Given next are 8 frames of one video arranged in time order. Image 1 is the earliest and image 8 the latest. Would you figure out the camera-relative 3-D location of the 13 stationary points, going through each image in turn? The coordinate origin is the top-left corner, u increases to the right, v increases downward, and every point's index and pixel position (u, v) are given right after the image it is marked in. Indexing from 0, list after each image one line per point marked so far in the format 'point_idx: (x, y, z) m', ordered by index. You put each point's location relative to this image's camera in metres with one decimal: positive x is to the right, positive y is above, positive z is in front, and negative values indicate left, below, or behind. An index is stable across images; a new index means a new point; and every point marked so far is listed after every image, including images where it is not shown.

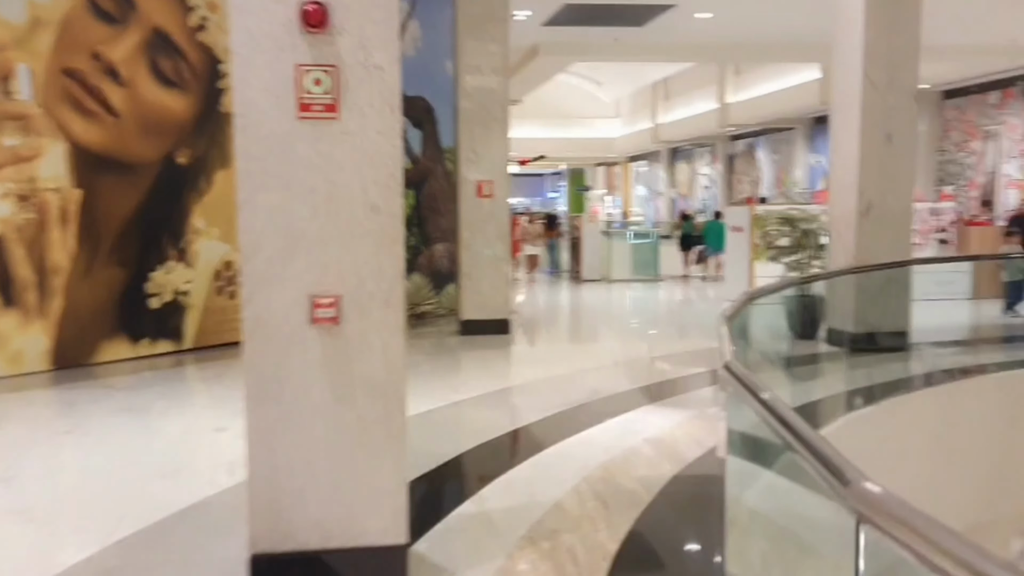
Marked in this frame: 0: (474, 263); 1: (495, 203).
0: (-0.4, +0.2, +8.8) m
1: (-0.2, +0.8, +8.8) m
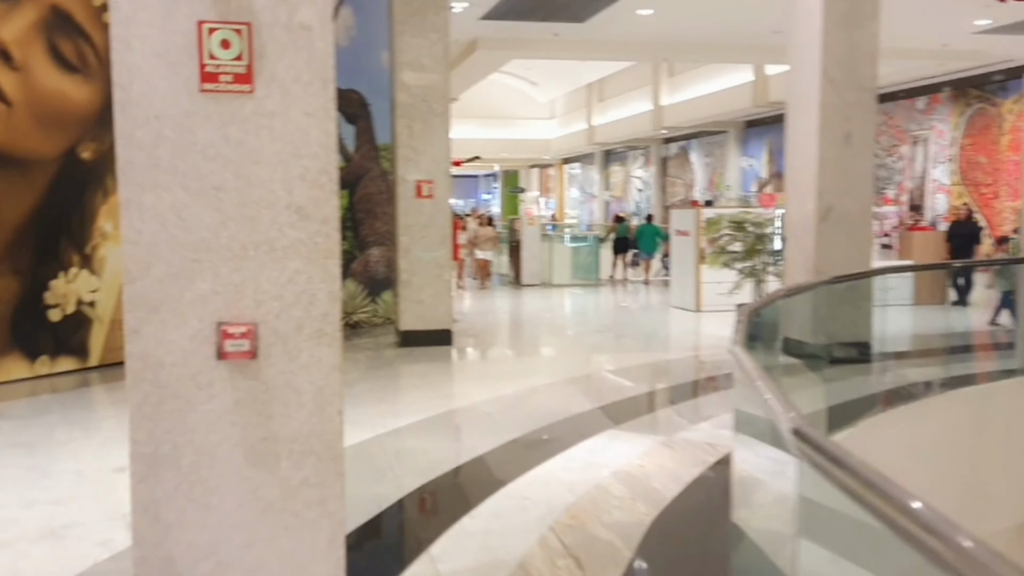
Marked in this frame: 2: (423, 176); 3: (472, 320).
0: (-0.9, +0.2, +8.2) m
1: (-0.7, +0.7, +8.2) m
2: (-0.8, +1.0, +8.2) m
3: (-0.5, -0.4, +10.6) m
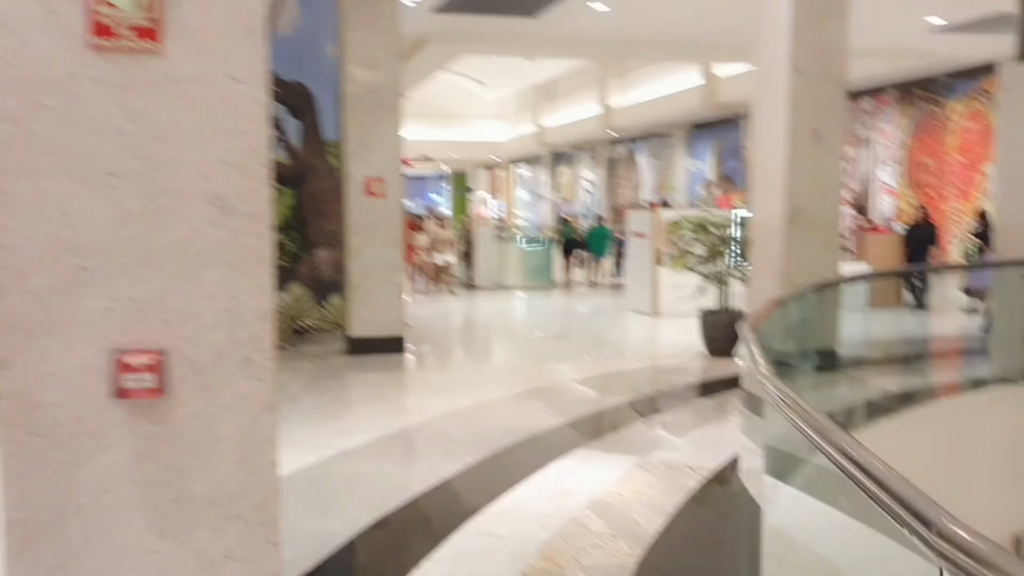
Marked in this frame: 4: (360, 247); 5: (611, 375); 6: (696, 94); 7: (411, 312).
0: (-1.2, +0.1, +7.7) m
1: (-1.0, +0.7, +7.7) m
2: (-1.1, +0.9, +7.7) m
3: (-0.9, -0.4, +10.1) m
4: (-1.2, +0.3, +7.7) m
5: (+0.8, -0.7, +7.2) m
6: (+3.7, +3.9, +18.9) m
7: (-1.2, -0.3, +11.3) m
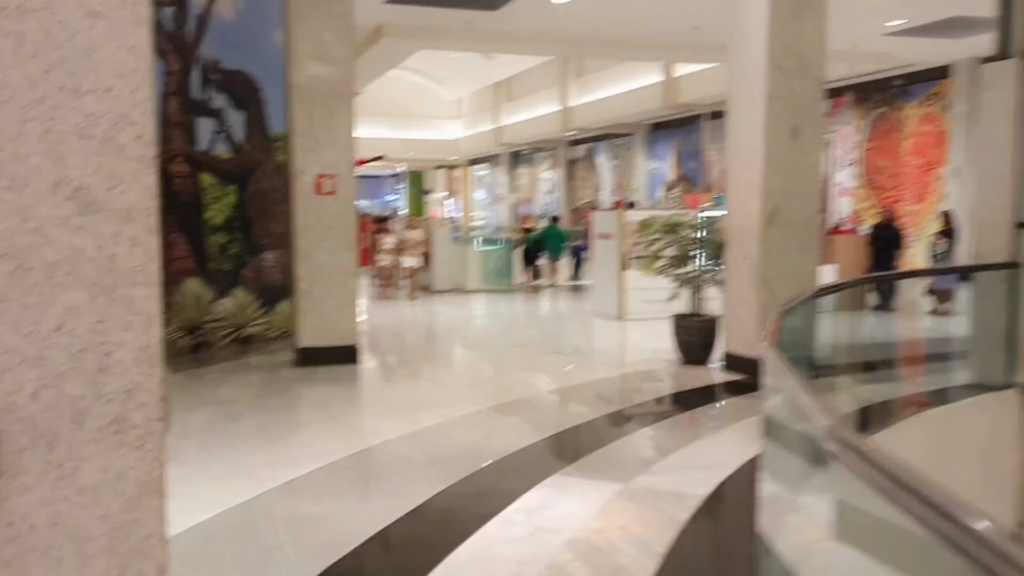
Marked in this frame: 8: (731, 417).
0: (-1.5, +0.1, +7.1) m
1: (-1.3, +0.6, +7.1) m
2: (-1.4, +0.9, +7.1) m
3: (-1.3, -0.4, +9.5) m
4: (-1.5, +0.3, +7.1) m
5: (+0.5, -0.7, +6.7) m
6: (+2.8, +3.8, +18.5) m
7: (-1.7, -0.3, +10.8) m
8: (+1.3, -0.8, +5.5) m
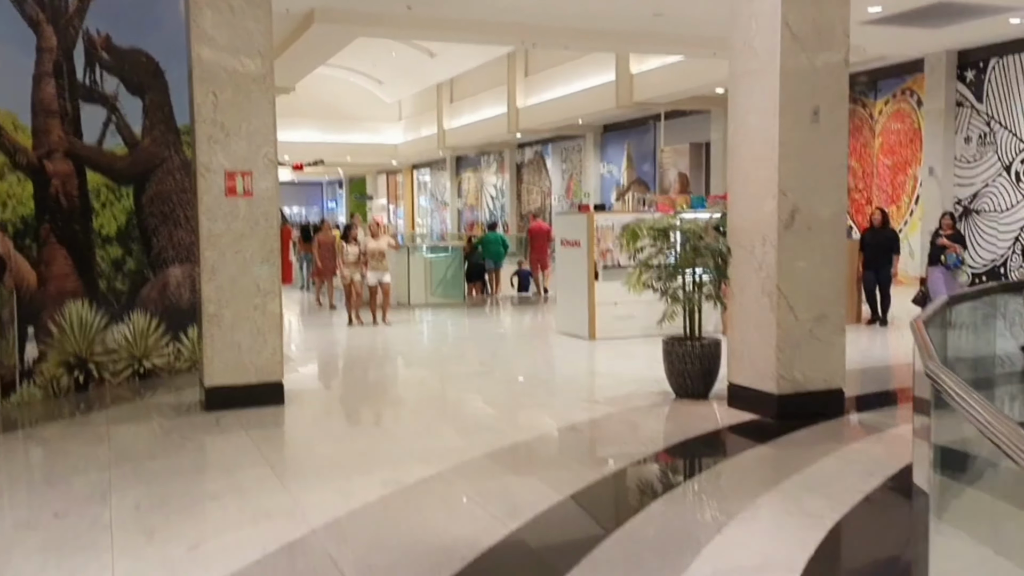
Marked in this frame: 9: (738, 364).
0: (-1.8, -0.1, +5.8) m
1: (-1.6, +0.5, +5.8) m
2: (-1.7, +0.8, +5.8) m
3: (-1.7, -0.6, +8.2) m
4: (-1.8, +0.1, +5.8) m
5: (+0.3, -0.8, +5.5) m
6: (+1.9, +3.7, +17.4) m
7: (-2.1, -0.5, +9.4) m
8: (+1.1, -0.9, +4.3) m
9: (+1.3, -0.4, +5.5) m
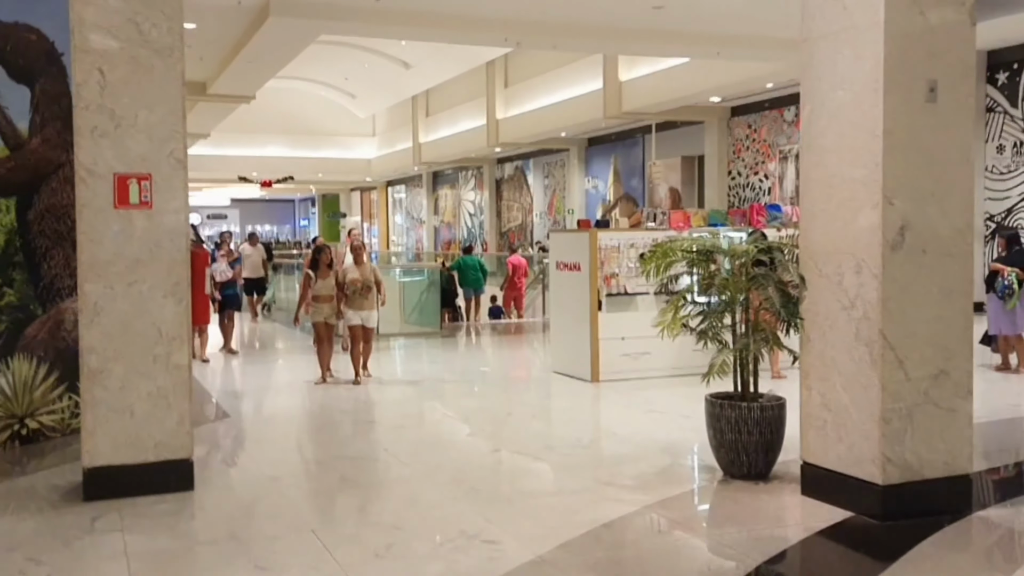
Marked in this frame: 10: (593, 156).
0: (-1.8, -0.3, +4.2) m
1: (-1.6, +0.3, +4.3) m
2: (-1.7, +0.5, +4.2) m
3: (-1.8, -0.9, +6.6) m
4: (-1.8, -0.1, +4.2) m
5: (+0.3, -1.0, +4.0) m
6: (+1.5, +3.2, +16.0) m
7: (-2.2, -0.8, +7.8) m
8: (+1.1, -1.0, +2.8) m
9: (+1.3, -0.6, +4.0) m
10: (+1.7, +2.8, +19.7) m
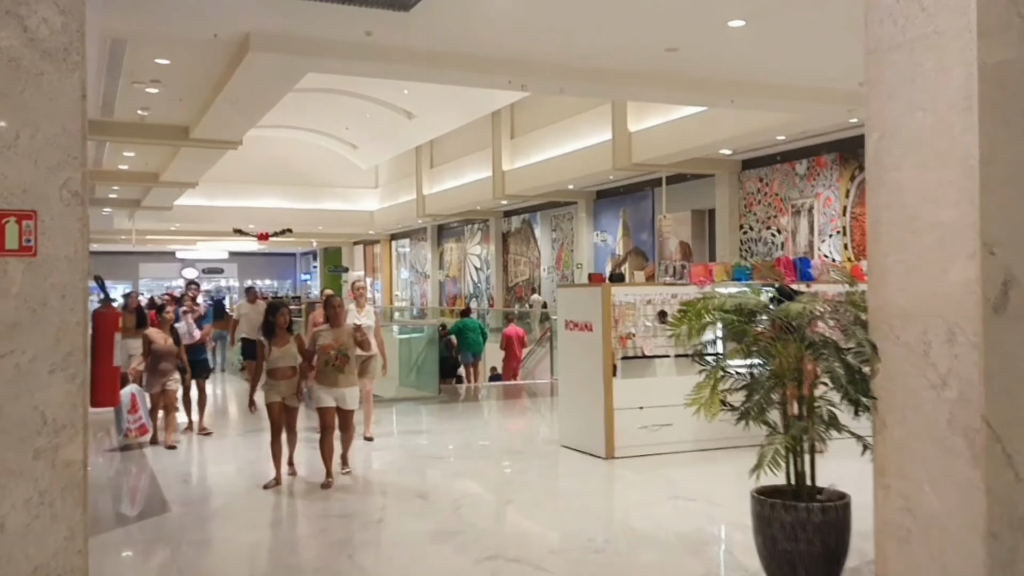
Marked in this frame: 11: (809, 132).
0: (-1.8, -0.5, +3.4) m
1: (-1.6, 0.0, +3.5) m
2: (-1.7, +0.3, +3.5) m
3: (-1.8, -1.2, +5.8) m
4: (-1.8, -0.3, +3.4) m
5: (+0.2, -1.2, +3.1) m
6: (+1.6, +2.3, +15.4) m
7: (-2.2, -1.2, +7.0) m
8: (+1.1, -1.2, +1.9) m
9: (+1.3, -0.9, +3.2) m
10: (+1.8, +1.6, +19.0) m
11: (+3.9, +2.0, +12.5) m
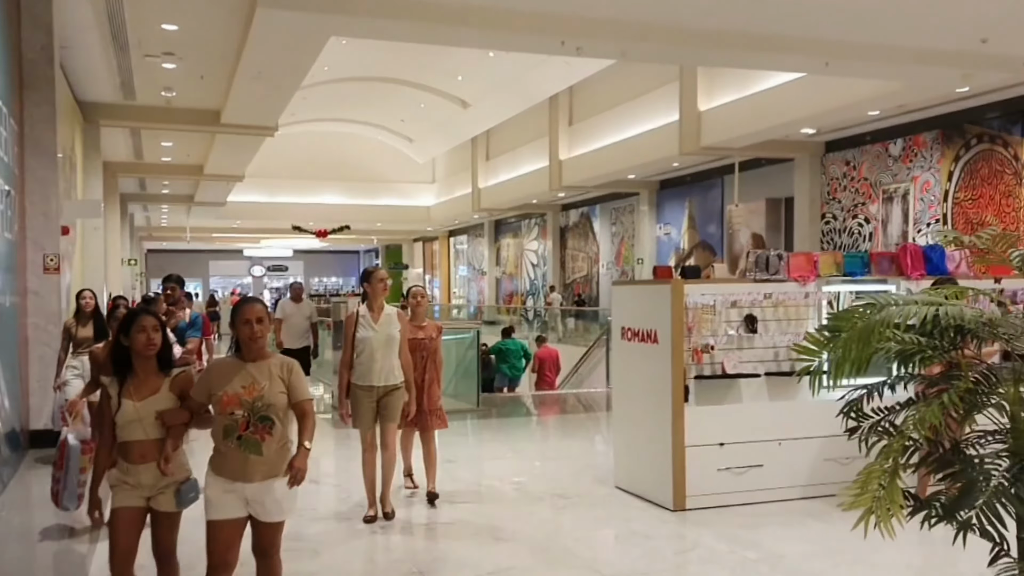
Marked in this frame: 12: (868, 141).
0: (-1.8, -0.5, +1.9) m
1: (-1.6, 0.0, +2.0) m
2: (-1.7, +0.3, +2.0) m
3: (-1.6, -1.2, +4.3) m
4: (-1.8, -0.3, +1.9) m
5: (+0.2, -1.2, +1.5) m
6: (+2.4, +2.3, +13.6) m
7: (-2.0, -1.2, +5.5) m
8: (+1.0, -1.2, +0.3) m
9: (+1.3, -0.9, +1.5) m
10: (+2.9, +1.7, +17.3) m
11: (+4.5, +2.1, +10.6) m
12: (+4.7, +1.9, +12.2) m
